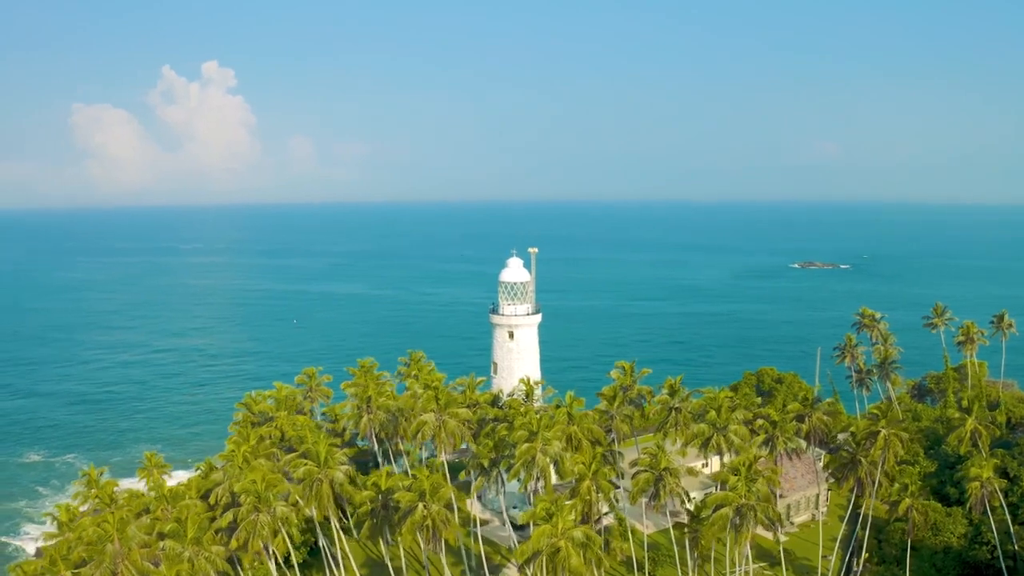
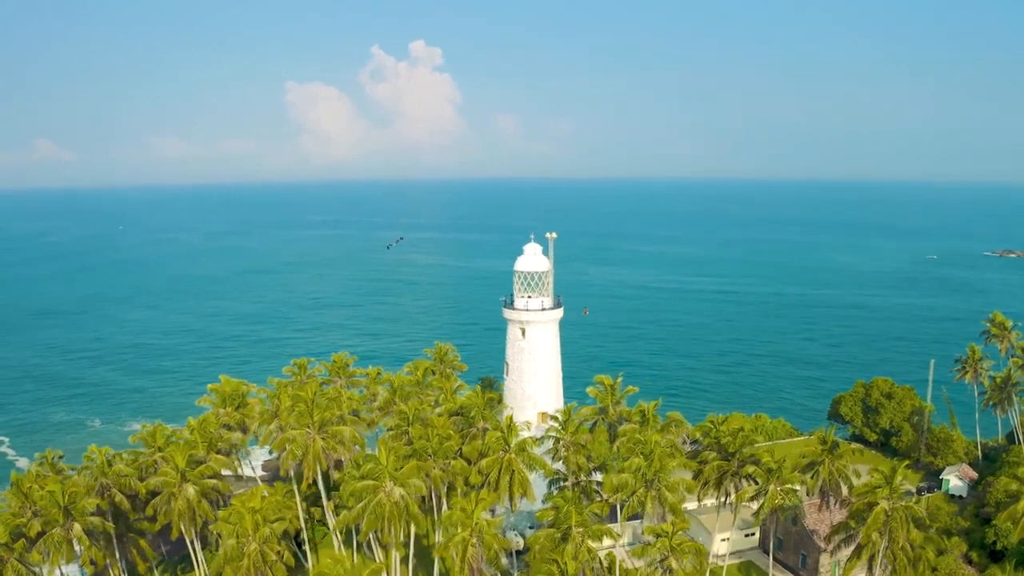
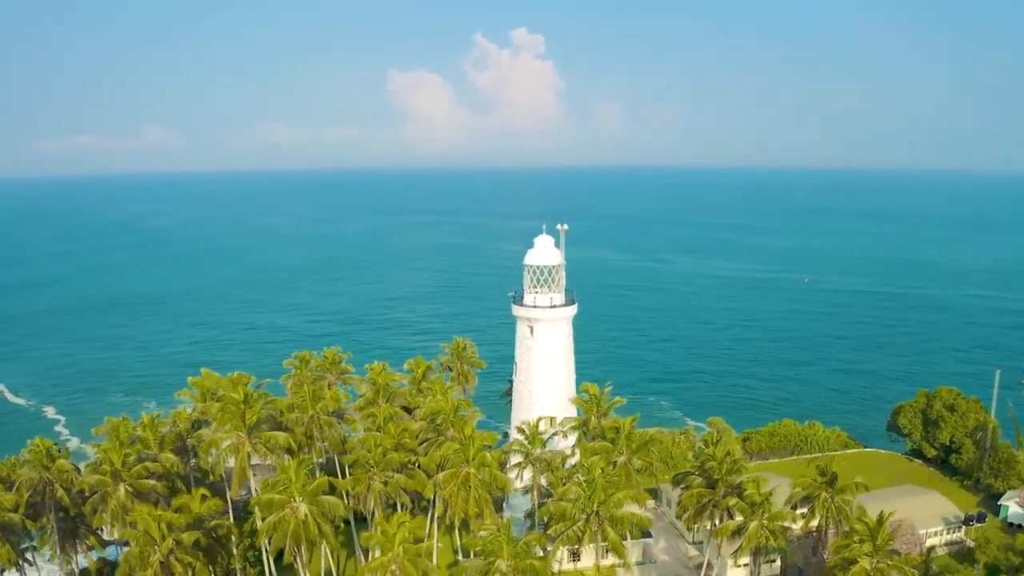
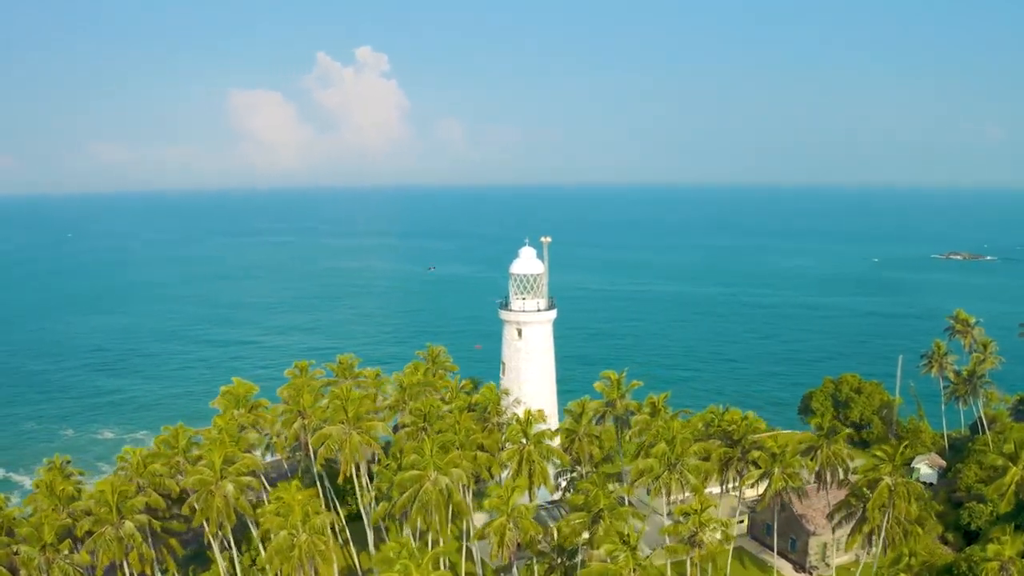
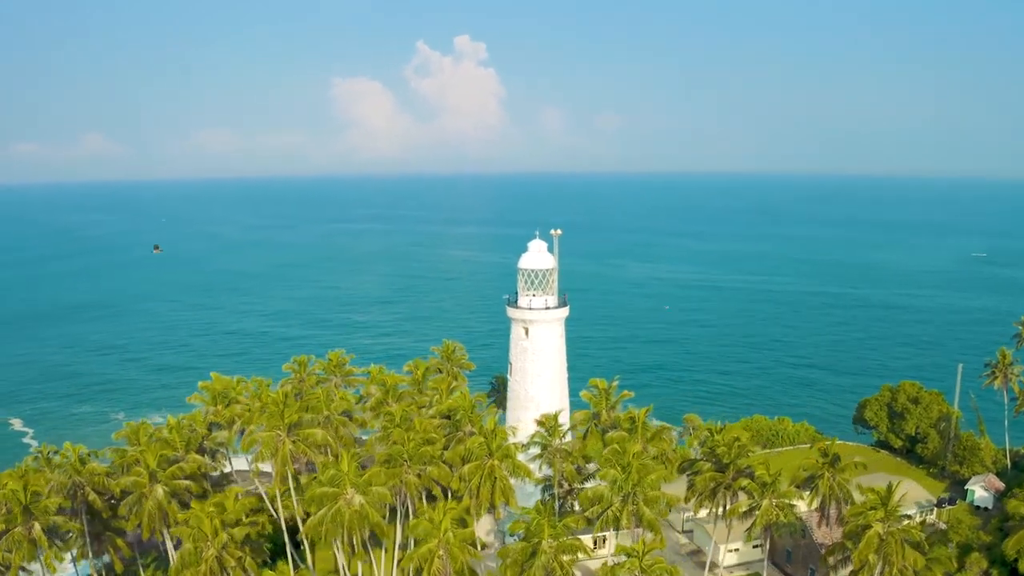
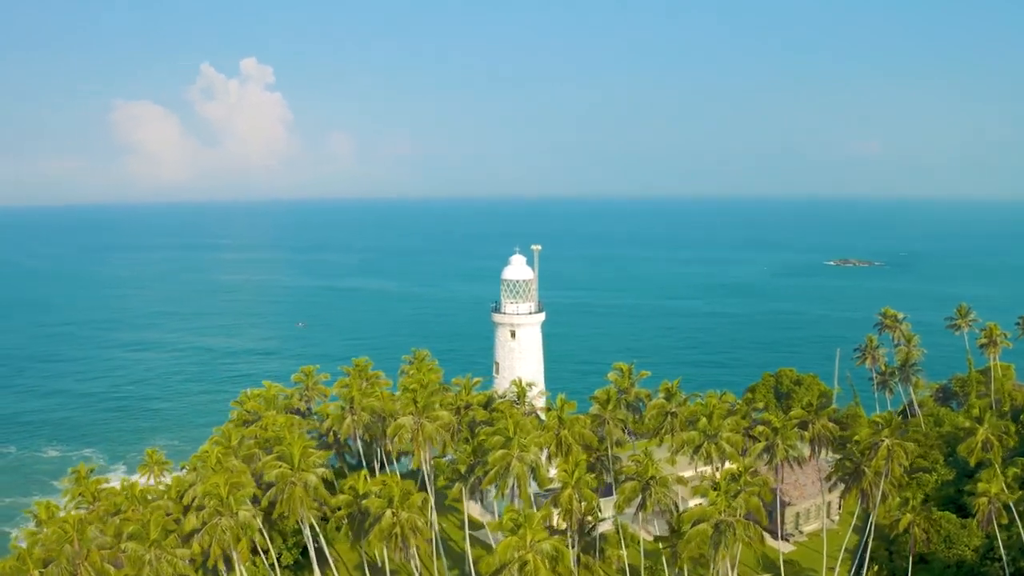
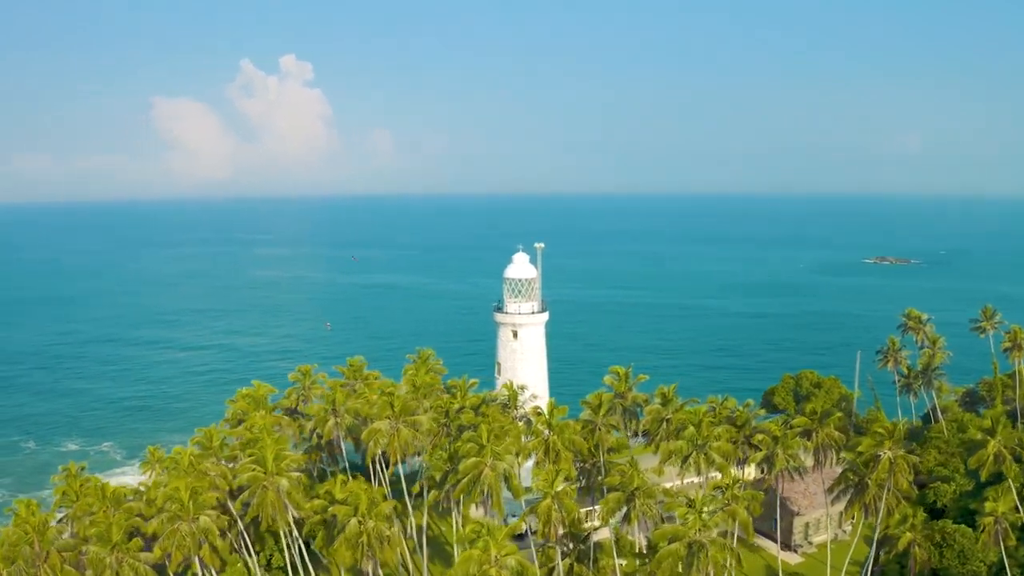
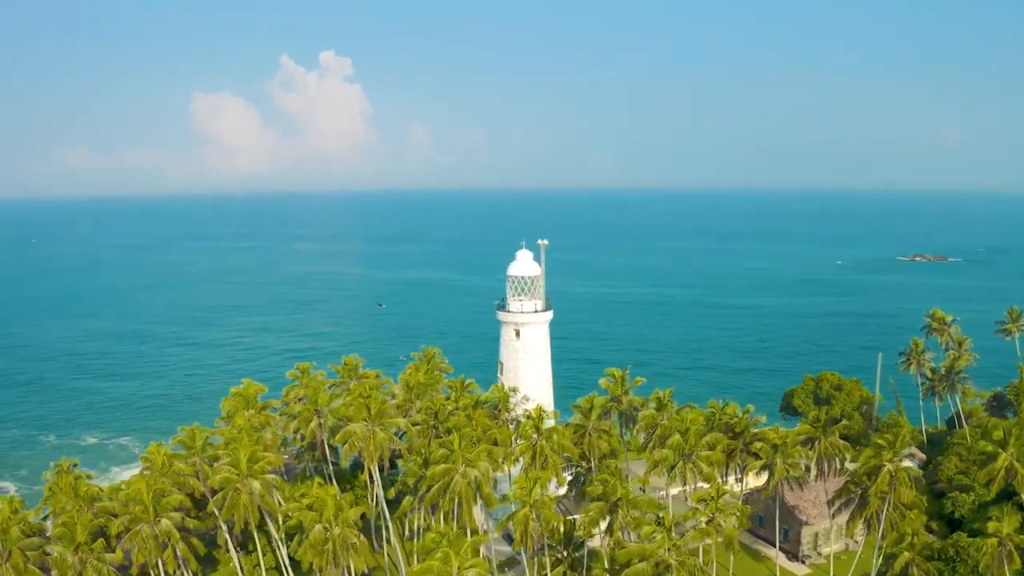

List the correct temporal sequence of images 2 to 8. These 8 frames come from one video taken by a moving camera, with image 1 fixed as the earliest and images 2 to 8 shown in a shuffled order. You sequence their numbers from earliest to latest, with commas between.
6, 7, 8, 4, 2, 5, 3
